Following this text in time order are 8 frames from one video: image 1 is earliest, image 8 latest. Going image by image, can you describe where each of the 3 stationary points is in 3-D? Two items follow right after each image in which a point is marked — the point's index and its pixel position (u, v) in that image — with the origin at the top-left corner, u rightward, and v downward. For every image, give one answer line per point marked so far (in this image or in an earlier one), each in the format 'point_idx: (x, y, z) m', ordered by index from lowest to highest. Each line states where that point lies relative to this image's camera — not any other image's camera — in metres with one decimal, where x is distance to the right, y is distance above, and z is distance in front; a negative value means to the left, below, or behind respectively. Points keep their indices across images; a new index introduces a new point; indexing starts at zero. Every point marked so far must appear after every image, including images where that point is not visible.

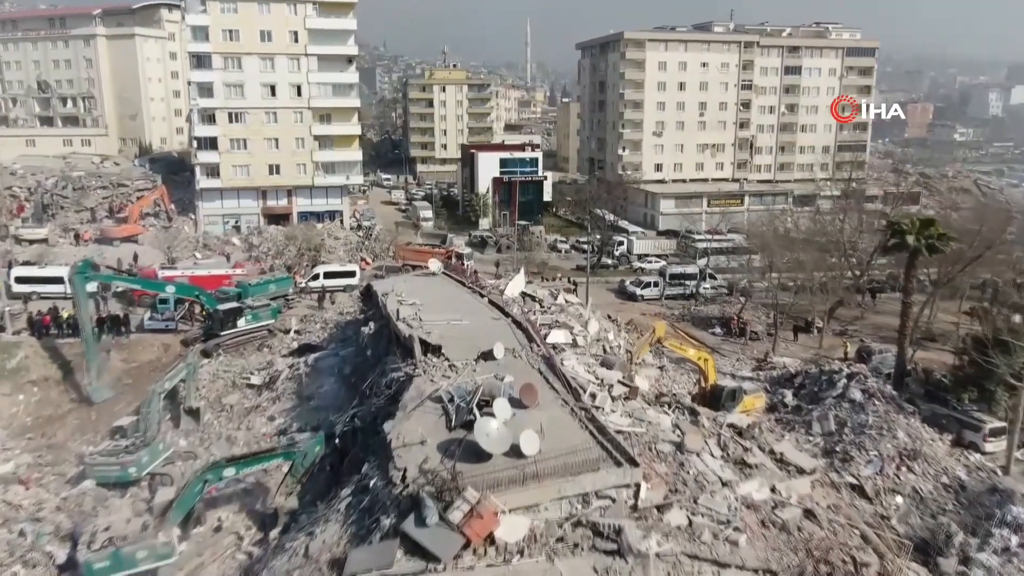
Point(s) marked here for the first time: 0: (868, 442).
0: (+8.4, -3.7, +18.9) m
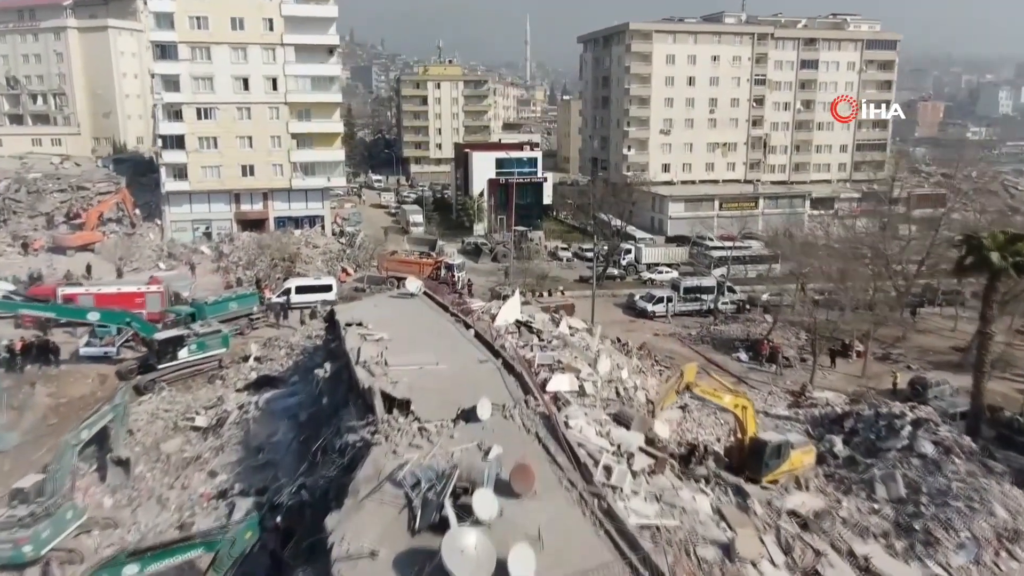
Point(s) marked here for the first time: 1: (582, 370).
0: (+8.2, -4.3, +14.9) m
1: (+1.4, -1.7, +16.4) m
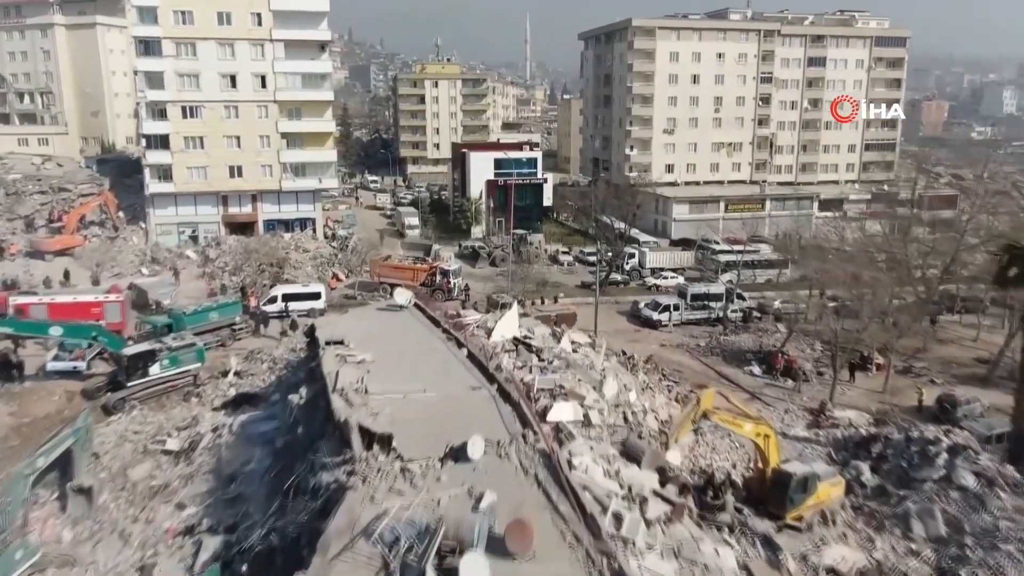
0: (+8.2, -4.6, +13.3) m
1: (+1.4, -2.0, +14.7) m
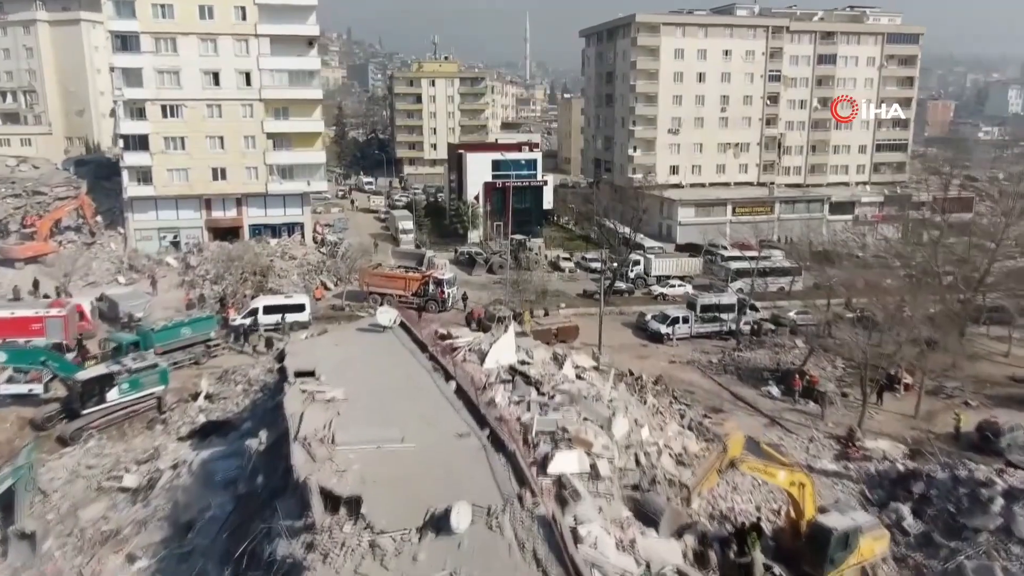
0: (+8.1, -5.0, +11.2) m
1: (+1.3, -2.4, +12.7) m
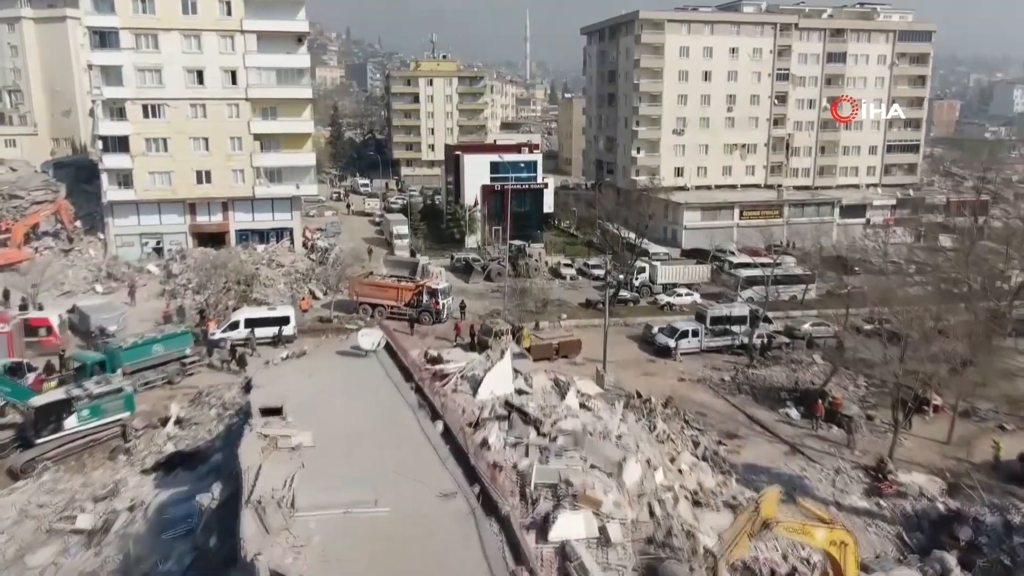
0: (+8.0, -5.4, +9.4) m
1: (+1.2, -2.8, +10.9) m
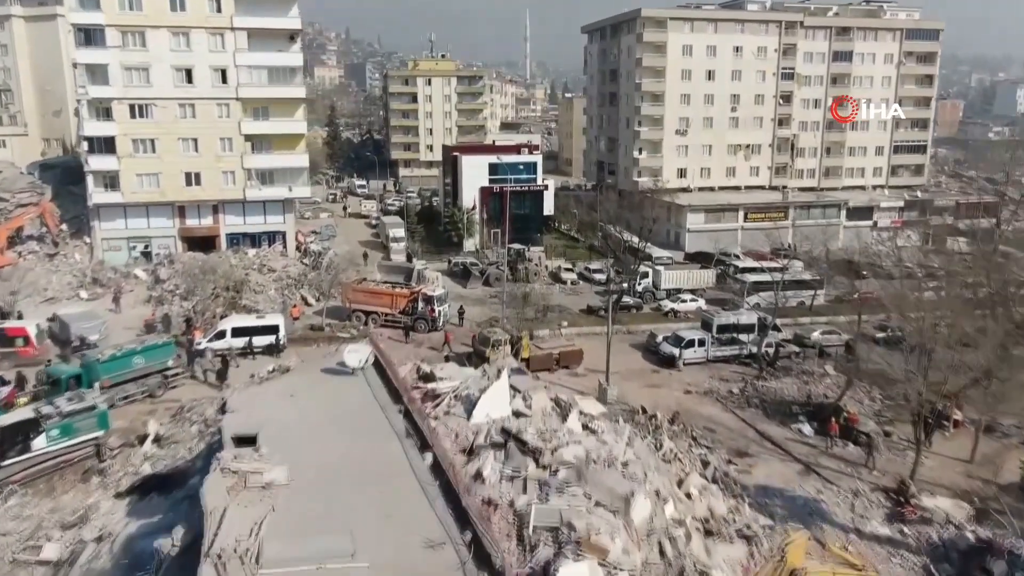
0: (+8.0, -5.6, +8.3) m
1: (+1.2, -3.0, +9.8) m
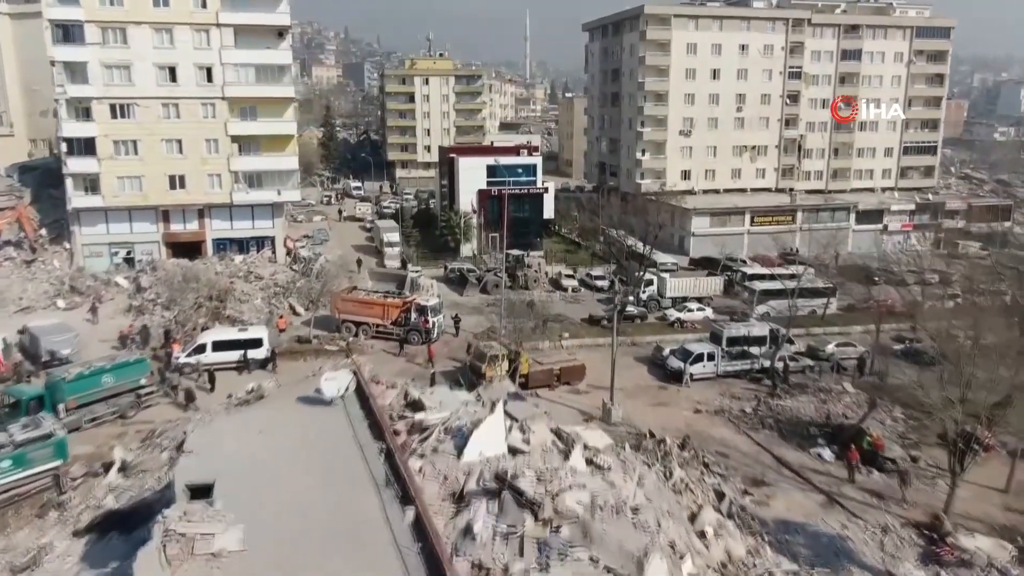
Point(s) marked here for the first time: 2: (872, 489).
0: (+7.9, -6.0, +6.8) m
1: (+1.1, -3.4, +8.3) m
2: (+7.9, -4.4, +17.7) m
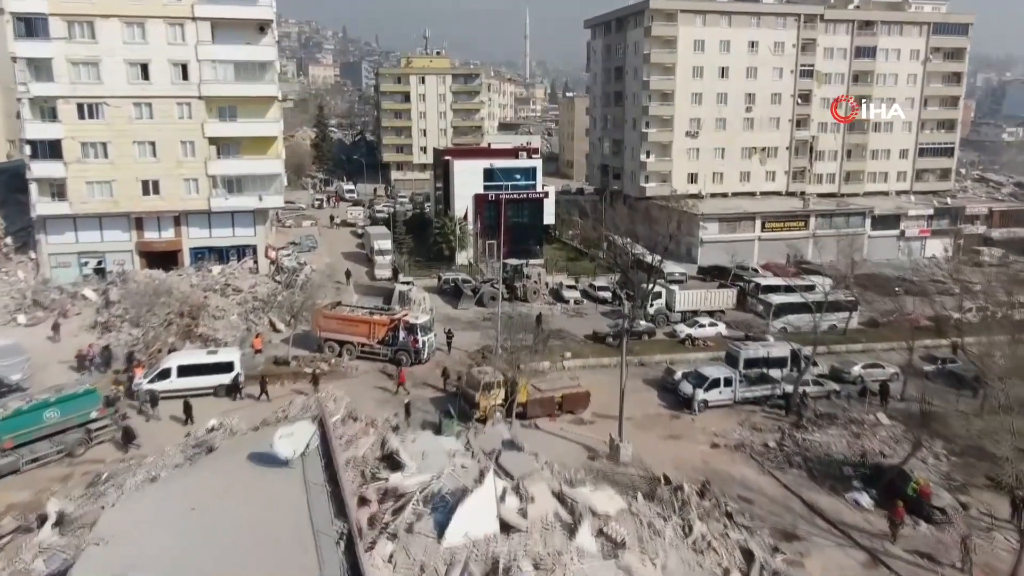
0: (+7.8, -6.5, +4.5) m
1: (+1.0, -3.9, +6.0) m
2: (+7.9, -4.9, +15.4) m
